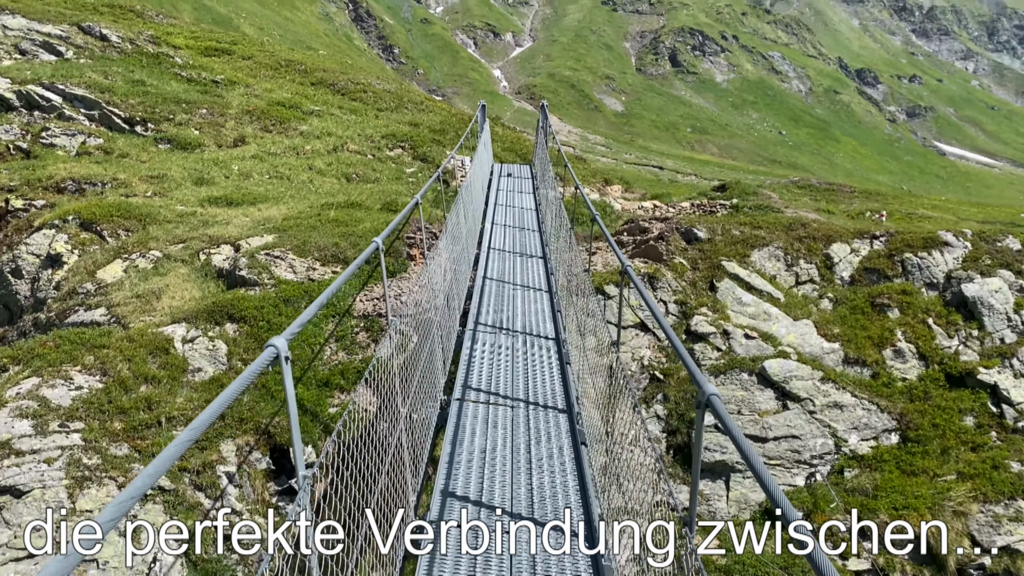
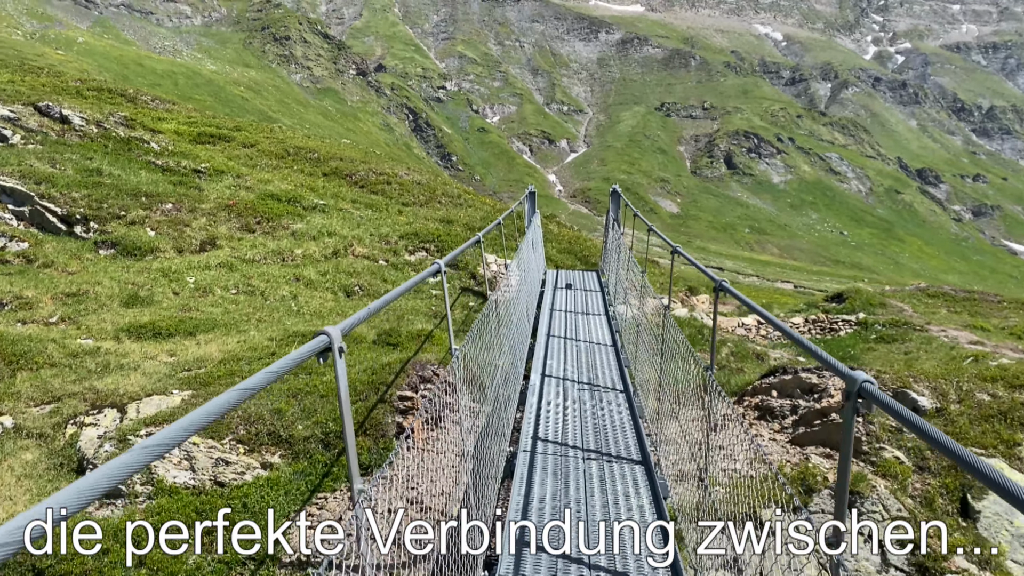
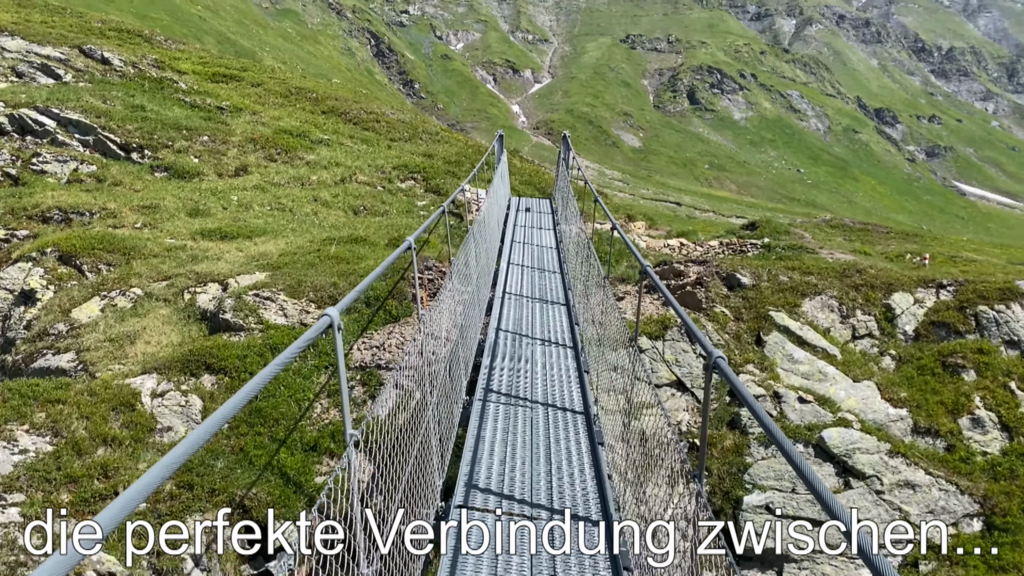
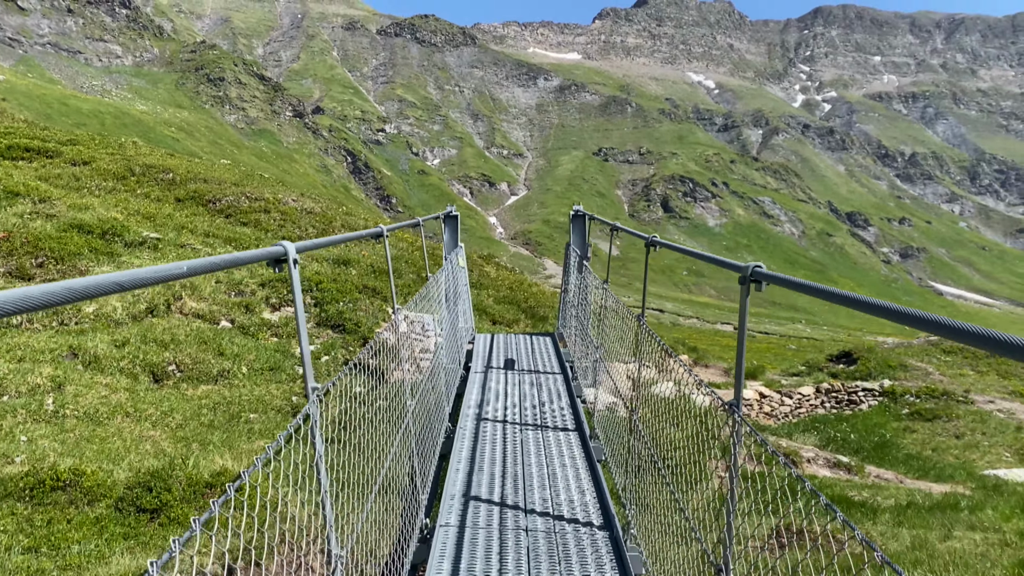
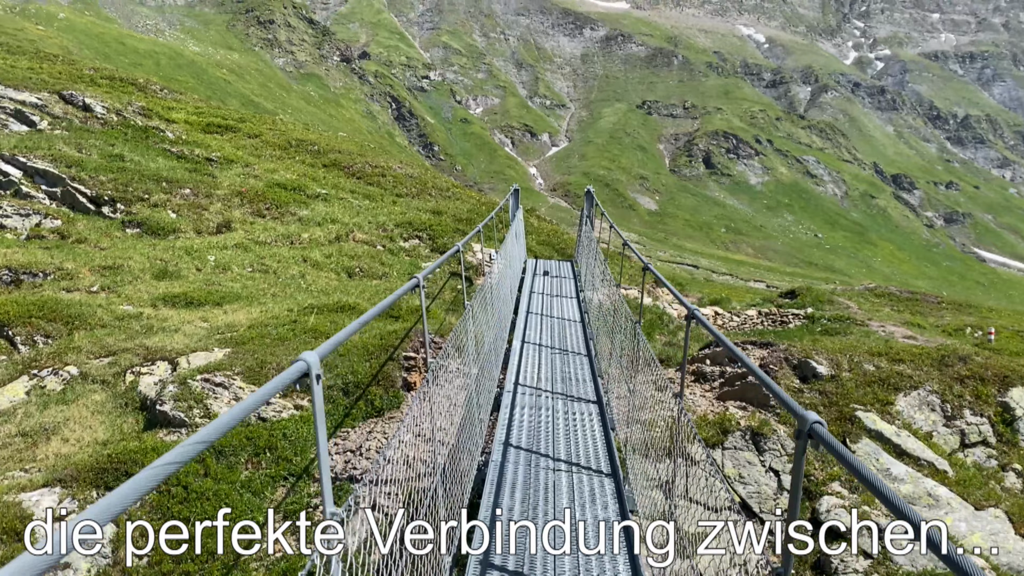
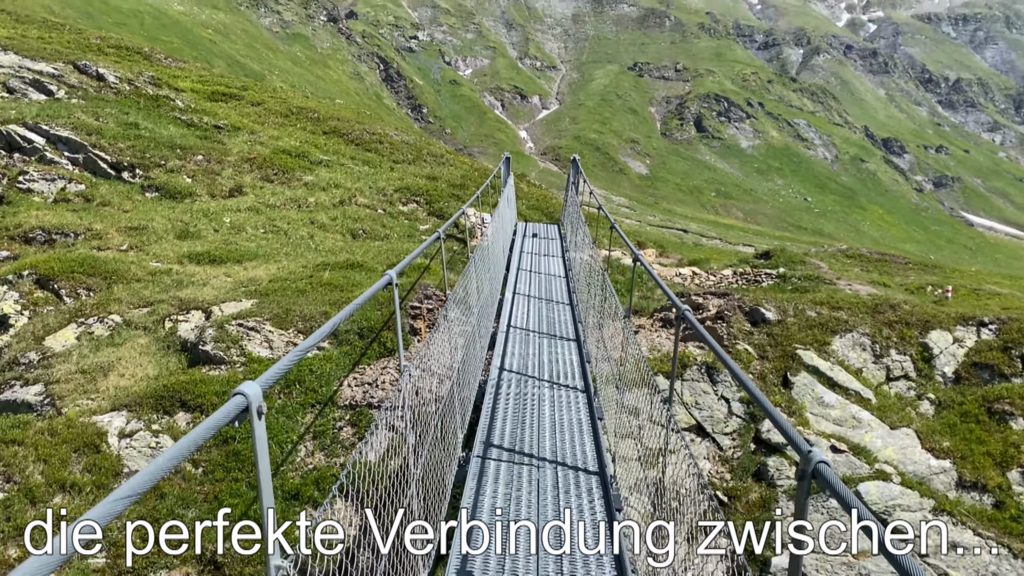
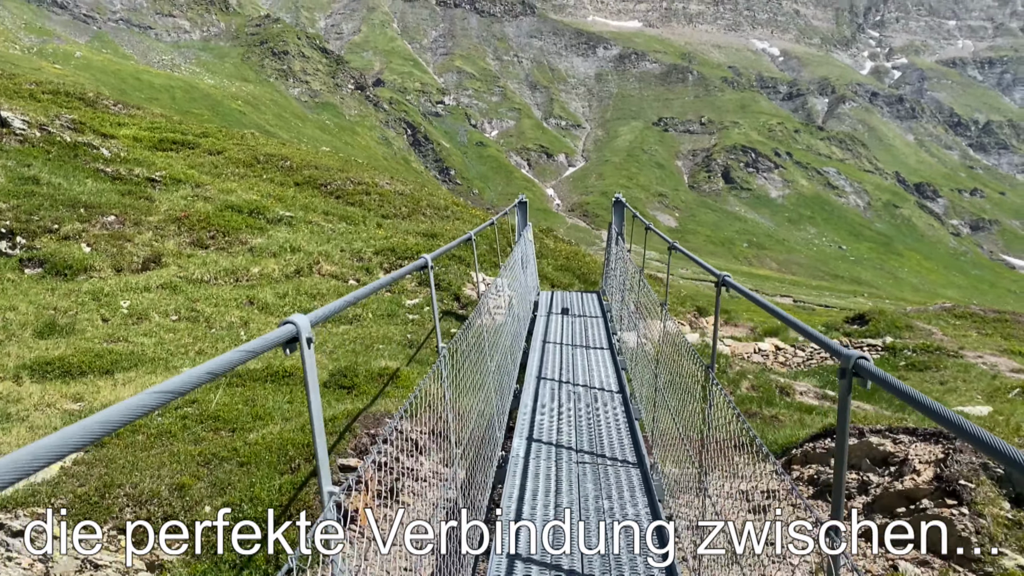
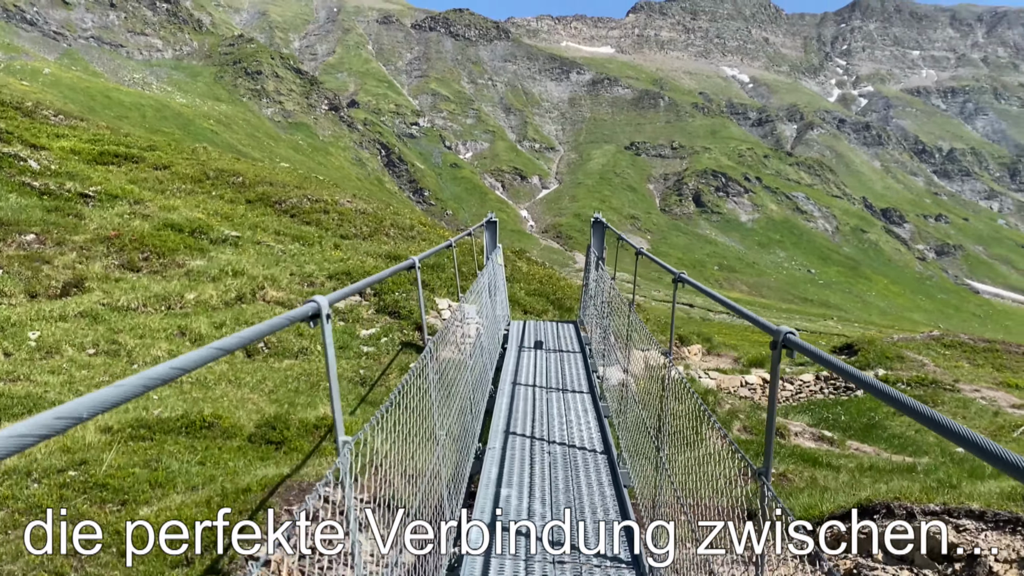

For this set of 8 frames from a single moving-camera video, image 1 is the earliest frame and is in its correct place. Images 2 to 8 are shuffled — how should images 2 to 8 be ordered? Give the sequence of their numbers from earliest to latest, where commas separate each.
3, 6, 5, 2, 7, 8, 4
